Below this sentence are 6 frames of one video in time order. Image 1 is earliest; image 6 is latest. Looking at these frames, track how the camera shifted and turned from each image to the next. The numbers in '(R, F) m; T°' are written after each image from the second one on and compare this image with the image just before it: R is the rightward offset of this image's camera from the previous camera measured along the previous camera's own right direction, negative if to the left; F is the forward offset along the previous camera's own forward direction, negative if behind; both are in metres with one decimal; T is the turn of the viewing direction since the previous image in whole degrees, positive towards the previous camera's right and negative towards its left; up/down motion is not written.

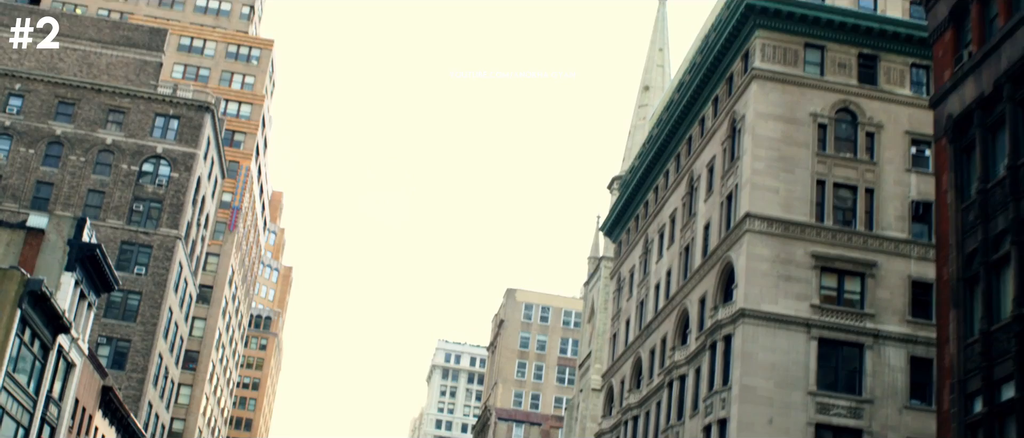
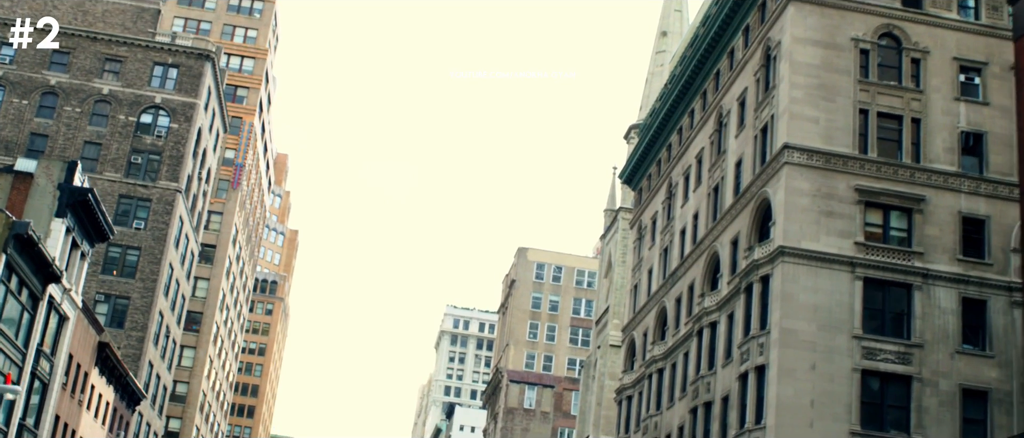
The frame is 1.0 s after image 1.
(-0.5, +3.7) m; 0°
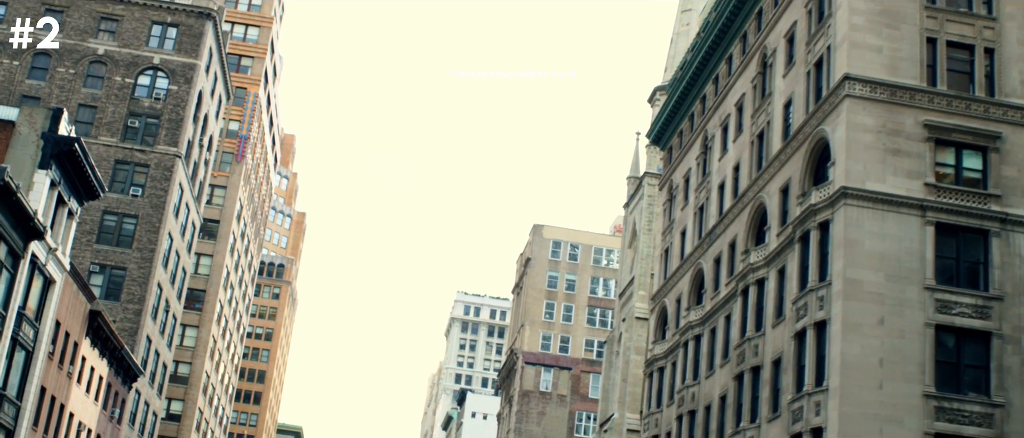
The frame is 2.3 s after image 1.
(-0.7, +5.0) m; 0°
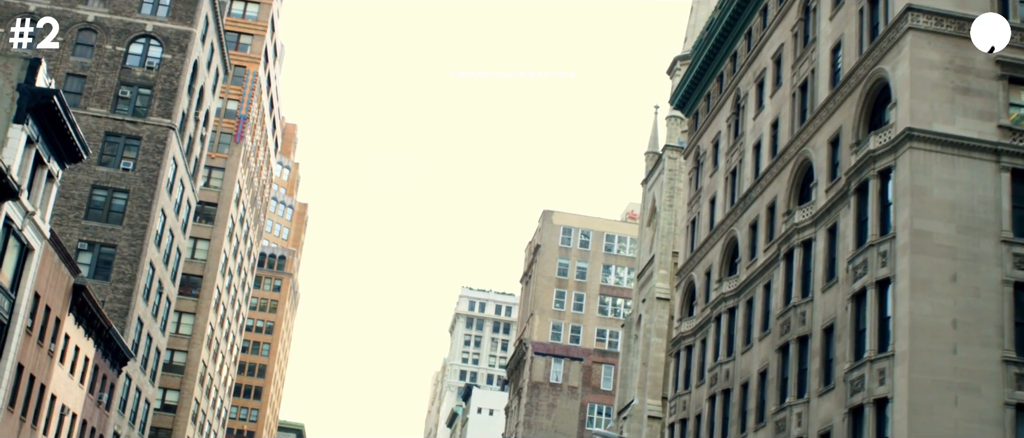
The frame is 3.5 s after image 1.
(-0.6, +4.6) m; 0°
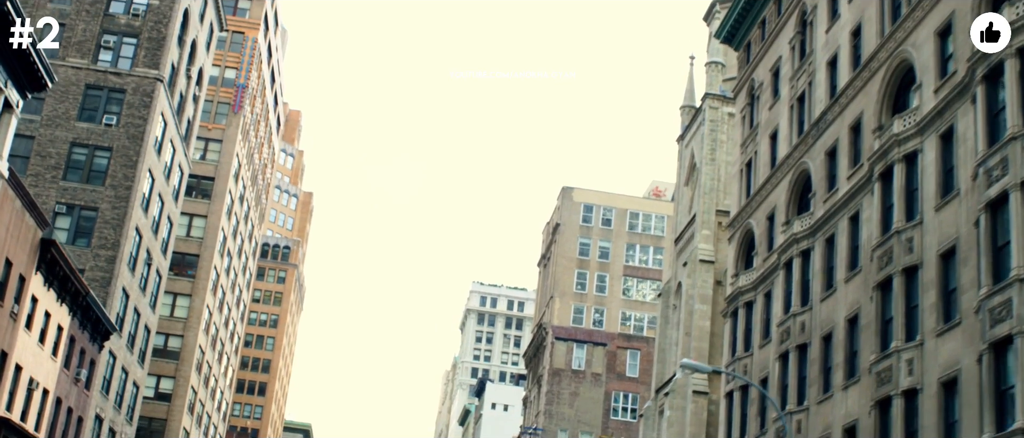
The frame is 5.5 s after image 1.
(-1.0, +7.7) m; 0°
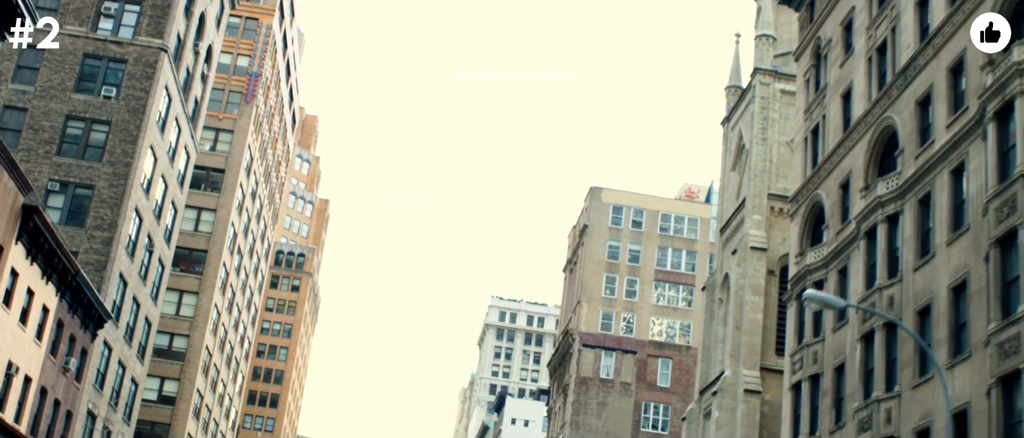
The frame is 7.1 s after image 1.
(-0.8, +5.8) m; -1°
